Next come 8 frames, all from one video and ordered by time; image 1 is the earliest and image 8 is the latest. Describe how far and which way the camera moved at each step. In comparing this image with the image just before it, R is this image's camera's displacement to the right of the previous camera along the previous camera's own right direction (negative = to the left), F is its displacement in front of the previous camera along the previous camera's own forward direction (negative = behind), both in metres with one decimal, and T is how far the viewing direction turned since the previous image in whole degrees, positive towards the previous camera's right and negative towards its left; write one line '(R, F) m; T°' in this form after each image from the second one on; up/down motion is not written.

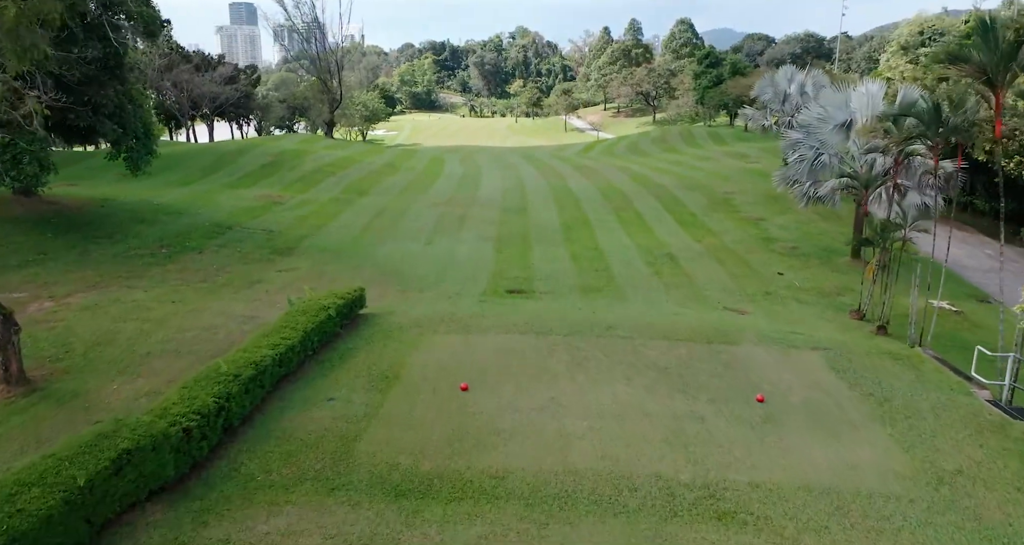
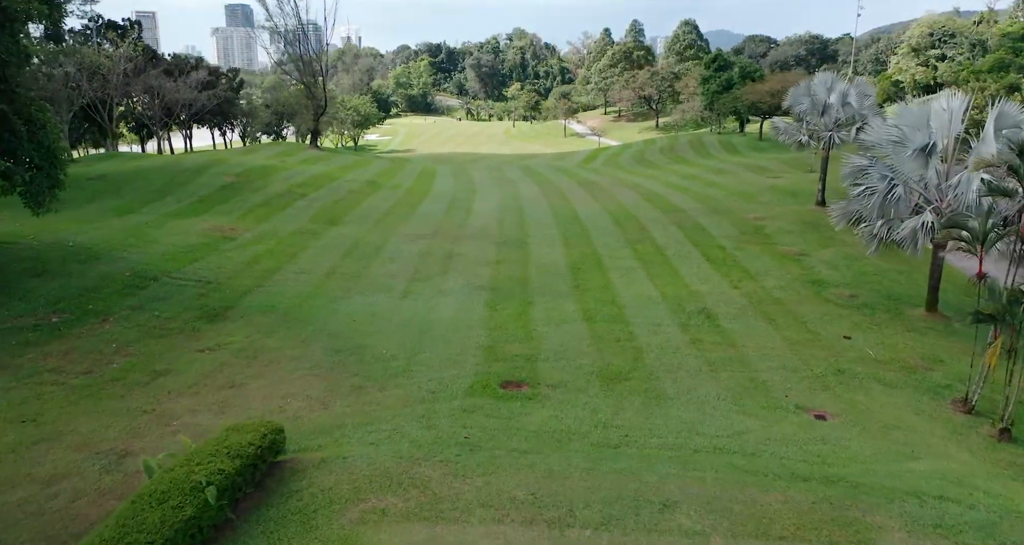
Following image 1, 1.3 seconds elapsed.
(0.0, +4.2) m; 0°
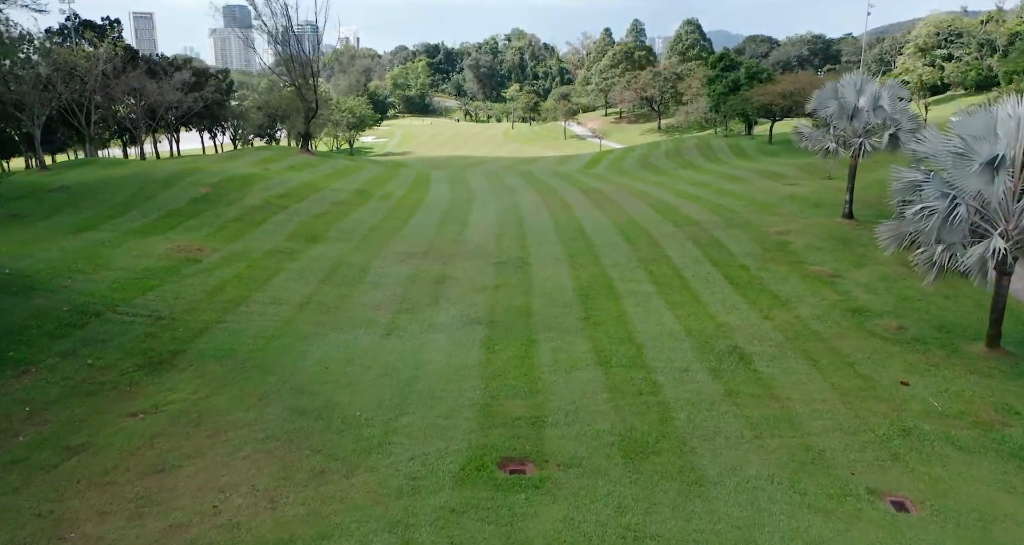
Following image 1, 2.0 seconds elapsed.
(0.0, +2.4) m; 0°
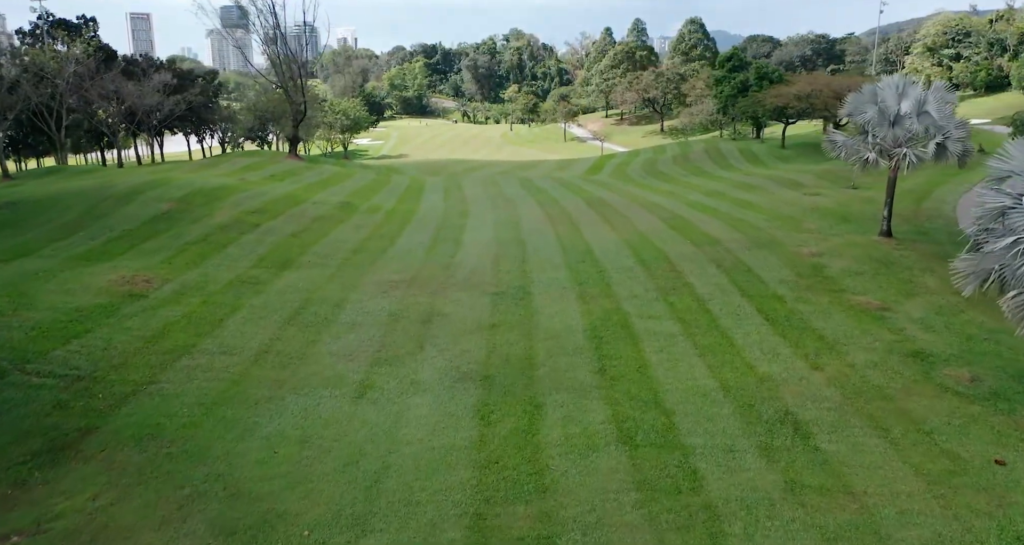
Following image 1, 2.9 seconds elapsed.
(0.0, +2.8) m; 0°
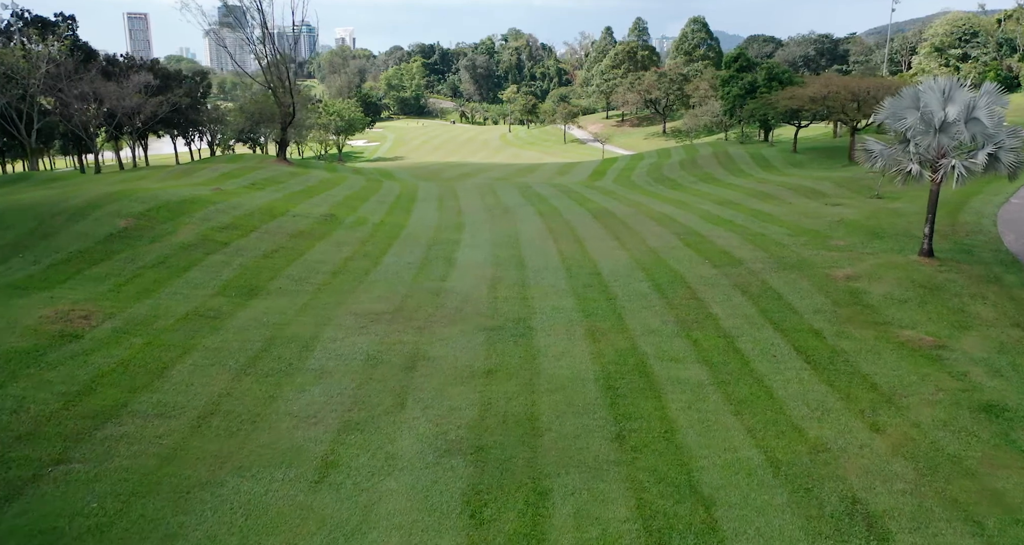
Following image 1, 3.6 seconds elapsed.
(0.0, +2.4) m; 0°
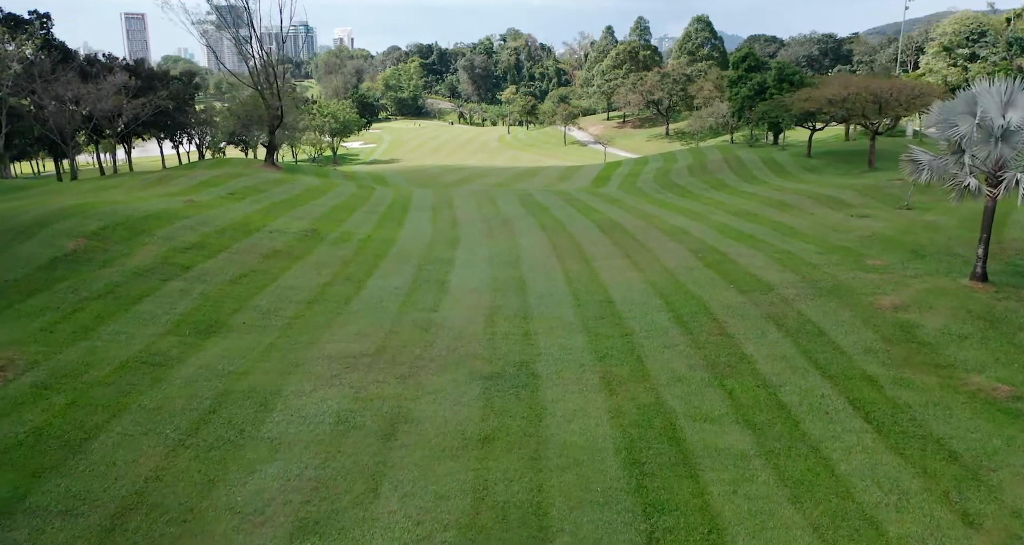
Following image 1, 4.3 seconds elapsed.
(0.0, +2.4) m; 0°
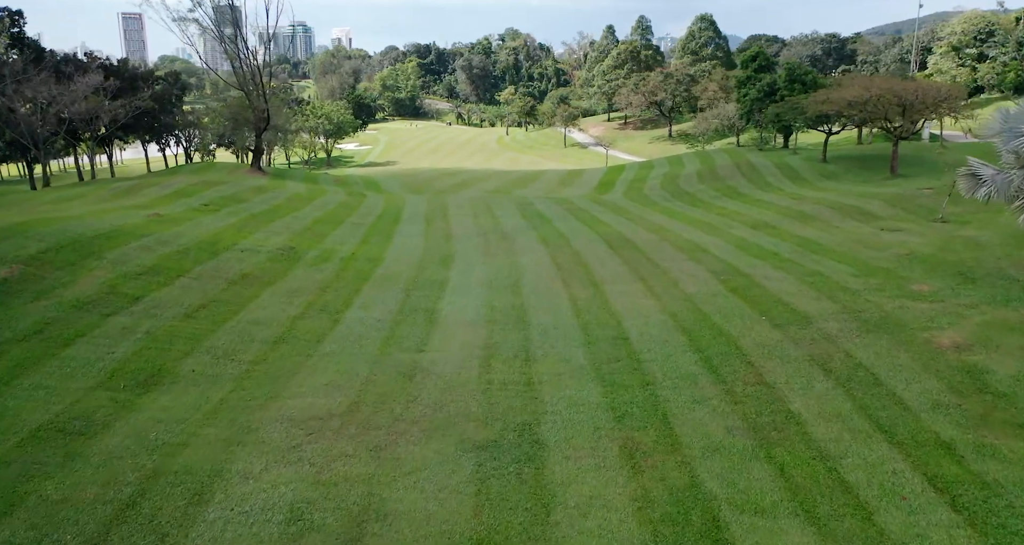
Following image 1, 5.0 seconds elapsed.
(0.0, +2.4) m; 0°
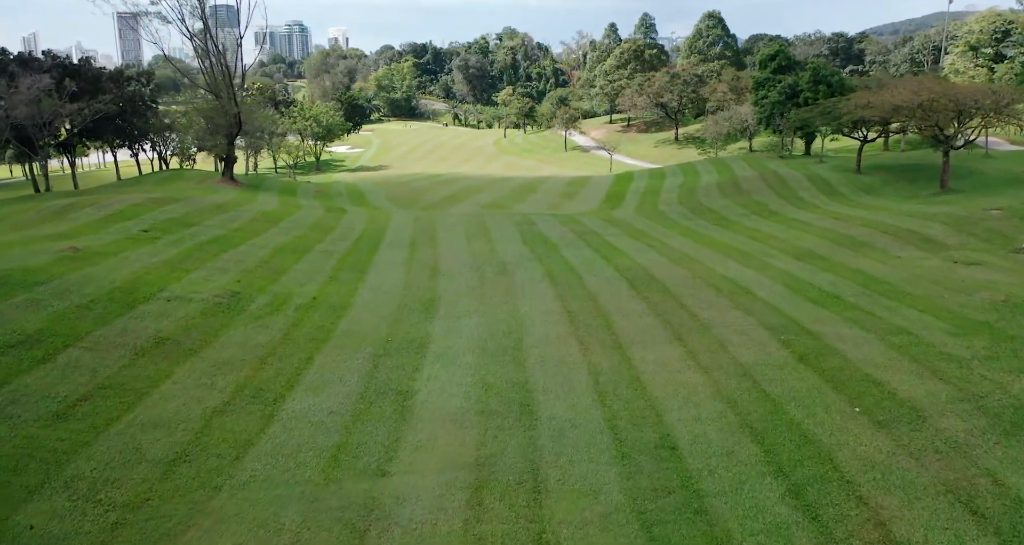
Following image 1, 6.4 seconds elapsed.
(-0.1, +4.5) m; 0°
